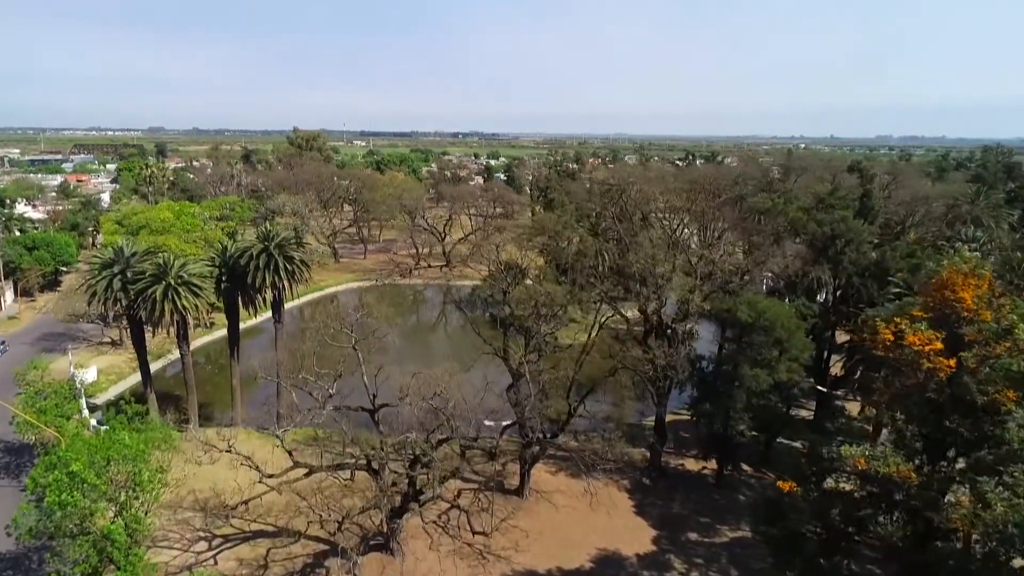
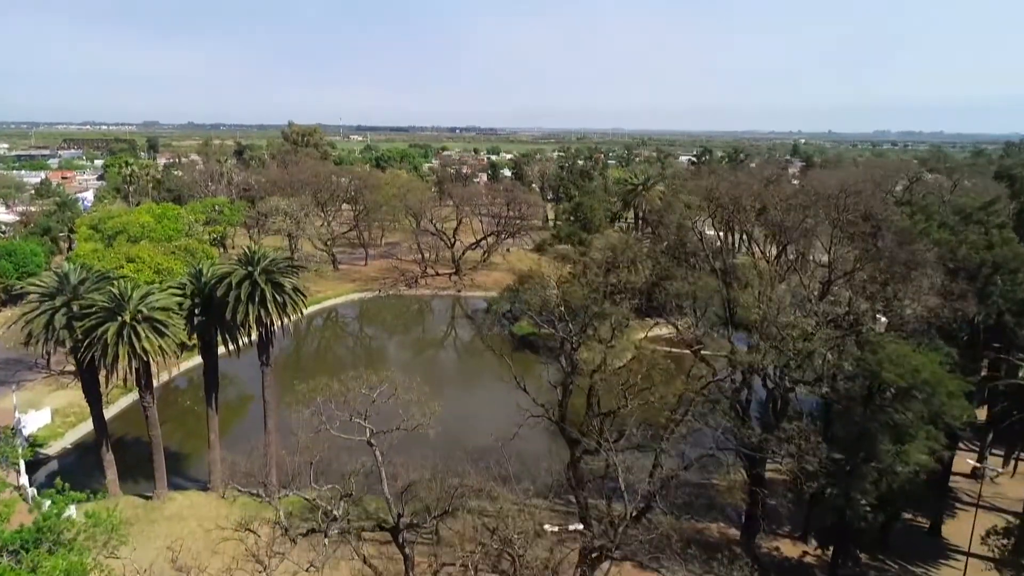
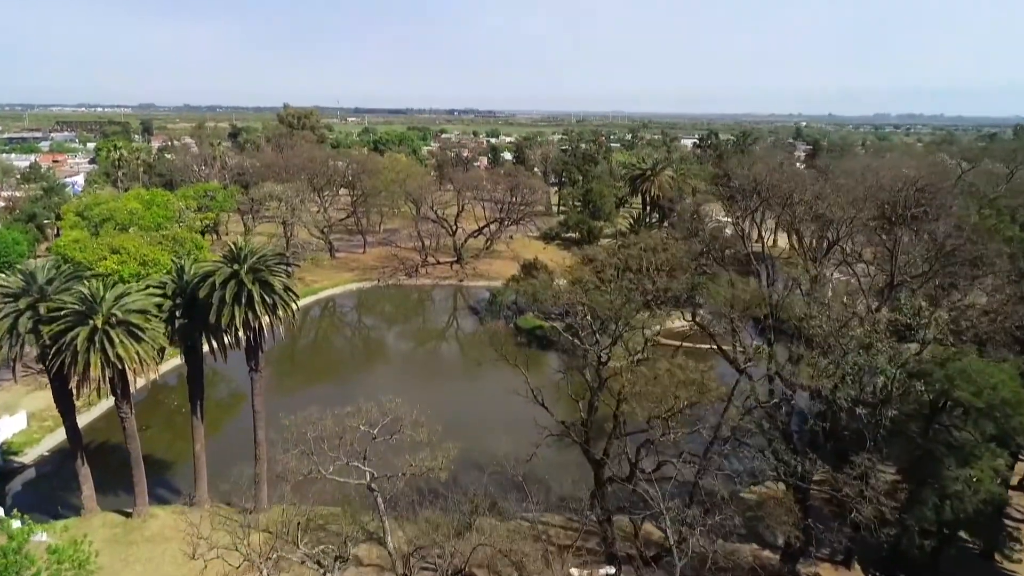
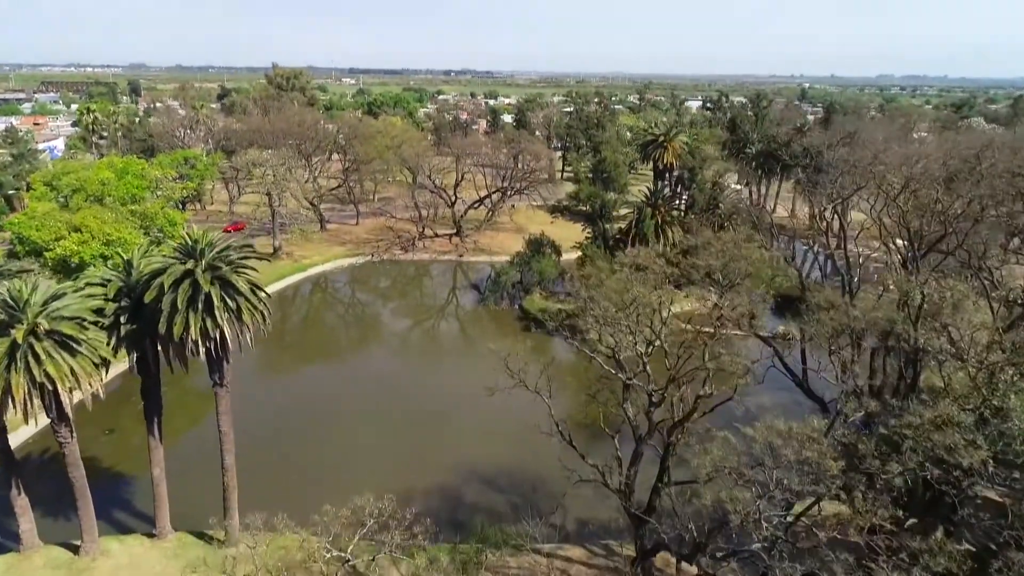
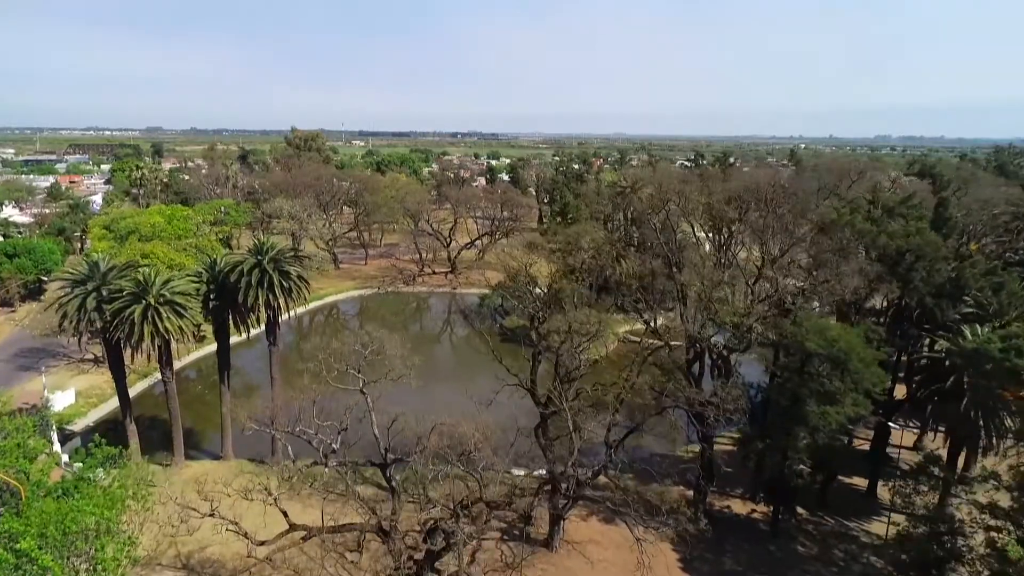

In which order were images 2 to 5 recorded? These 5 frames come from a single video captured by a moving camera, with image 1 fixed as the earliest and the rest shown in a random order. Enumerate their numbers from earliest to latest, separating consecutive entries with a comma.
5, 2, 3, 4
